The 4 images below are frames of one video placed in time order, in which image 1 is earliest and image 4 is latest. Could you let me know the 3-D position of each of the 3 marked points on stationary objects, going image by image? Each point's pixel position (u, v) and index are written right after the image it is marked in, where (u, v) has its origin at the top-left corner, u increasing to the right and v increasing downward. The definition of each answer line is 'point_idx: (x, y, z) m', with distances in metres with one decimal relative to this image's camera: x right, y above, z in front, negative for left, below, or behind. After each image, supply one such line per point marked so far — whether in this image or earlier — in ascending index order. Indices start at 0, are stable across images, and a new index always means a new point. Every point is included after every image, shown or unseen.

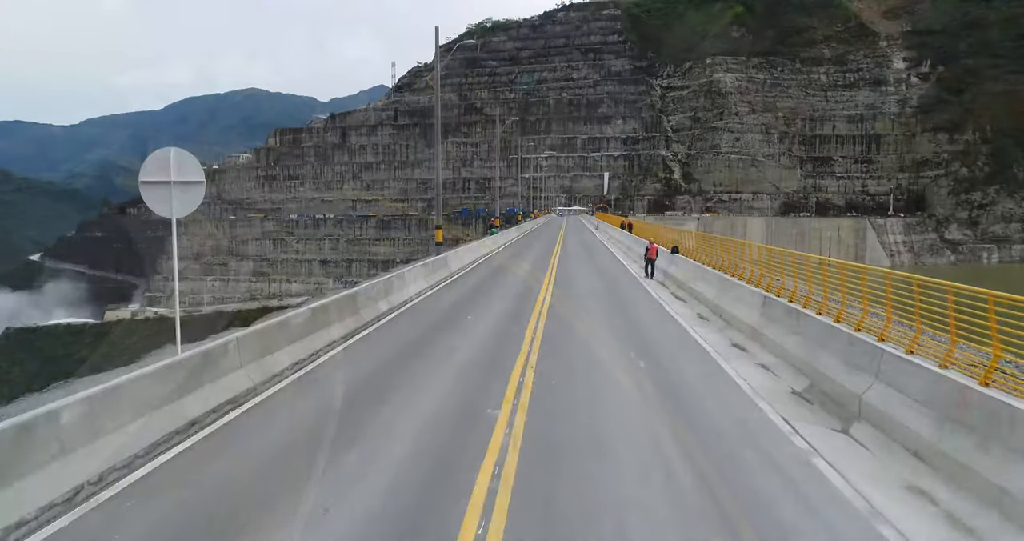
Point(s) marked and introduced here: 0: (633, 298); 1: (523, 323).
0: (+3.1, -0.6, +15.5) m
1: (+0.2, -0.9, +12.6) m
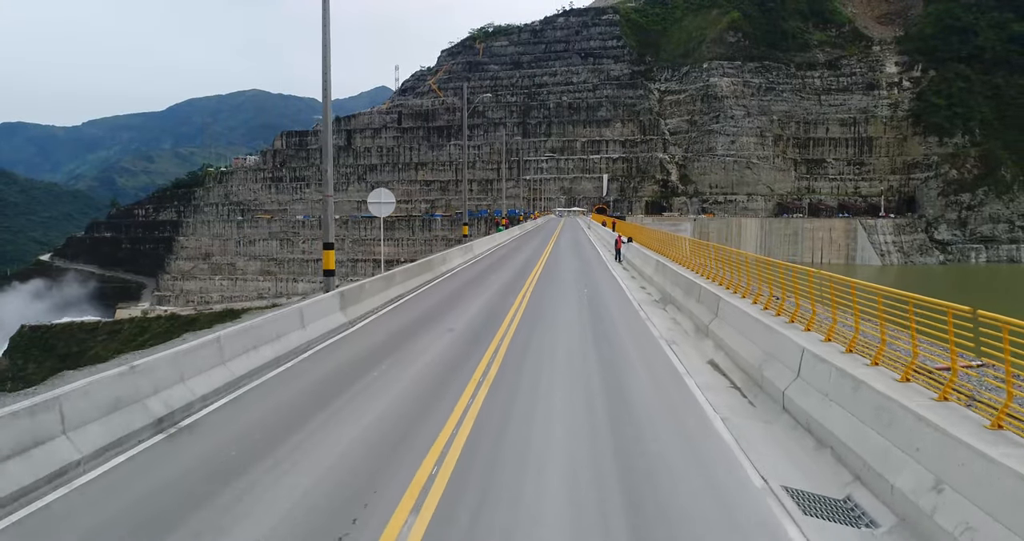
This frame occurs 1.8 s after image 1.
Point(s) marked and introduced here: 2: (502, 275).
0: (+3.2, -0.5, +17.3) m
1: (+0.3, -0.7, +14.4) m
2: (-0.2, -0.2, +18.9) m
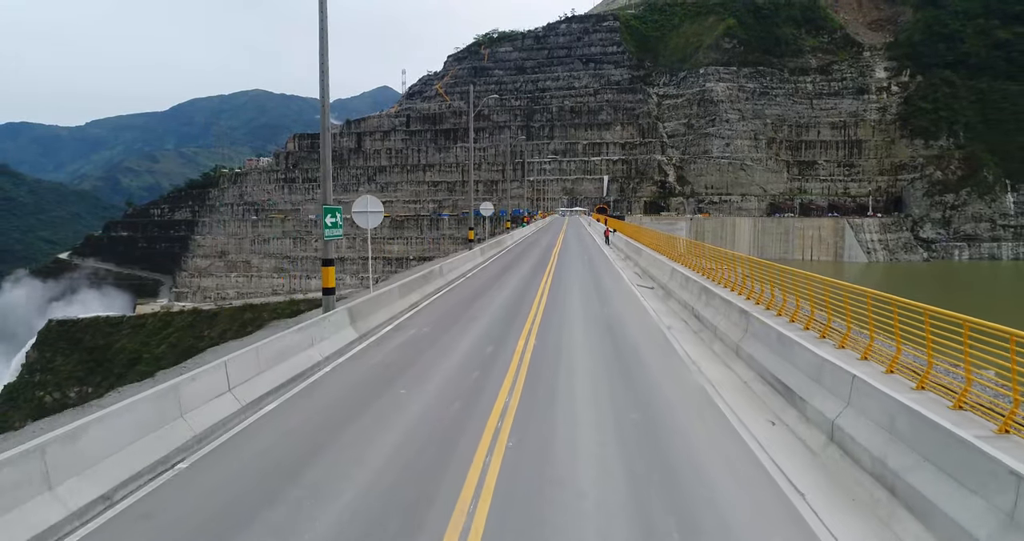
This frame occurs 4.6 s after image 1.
0: (+3.6, -0.2, +20.4) m
1: (+0.7, -0.4, +17.6) m
2: (+0.3, +0.1, +22.1) m
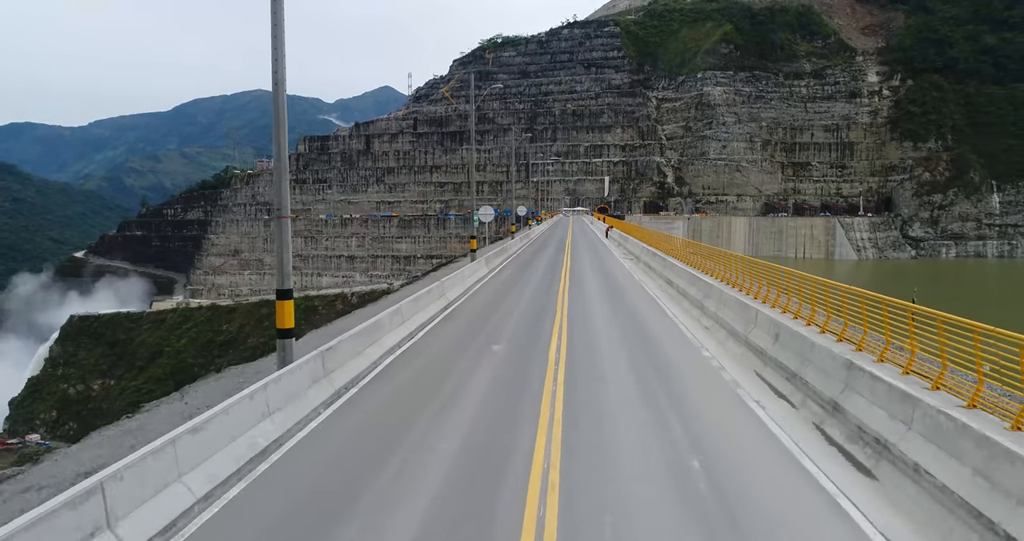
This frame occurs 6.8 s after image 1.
0: (+4.1, +0.1, +23.2) m
1: (+1.1, -0.2, +20.4) m
2: (+0.7, +0.4, +24.9) m
